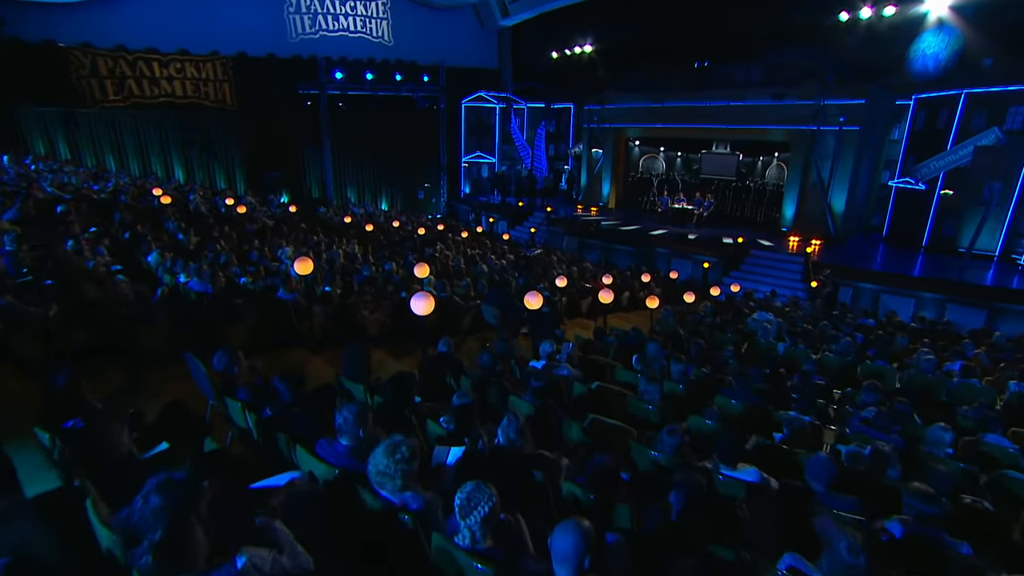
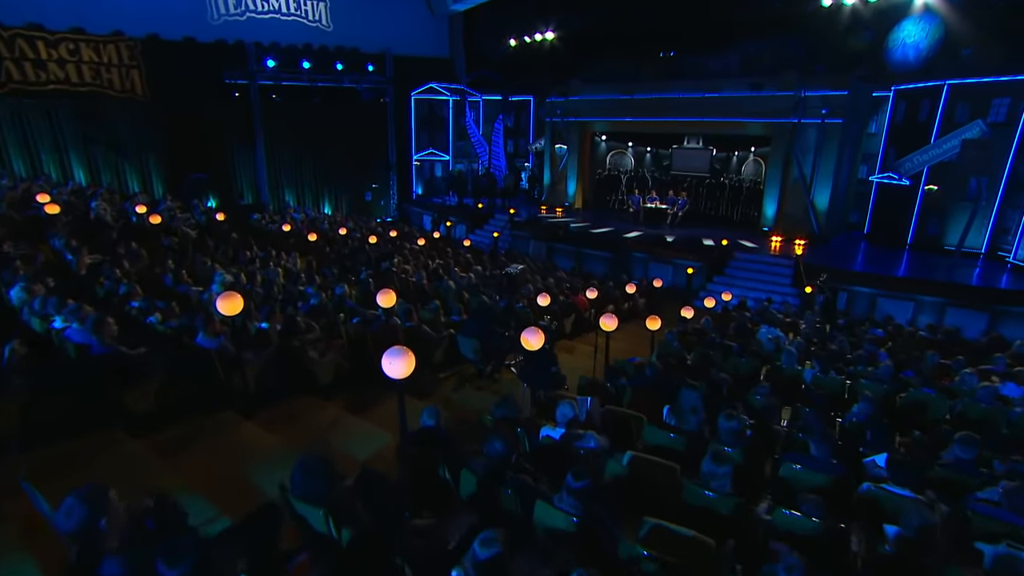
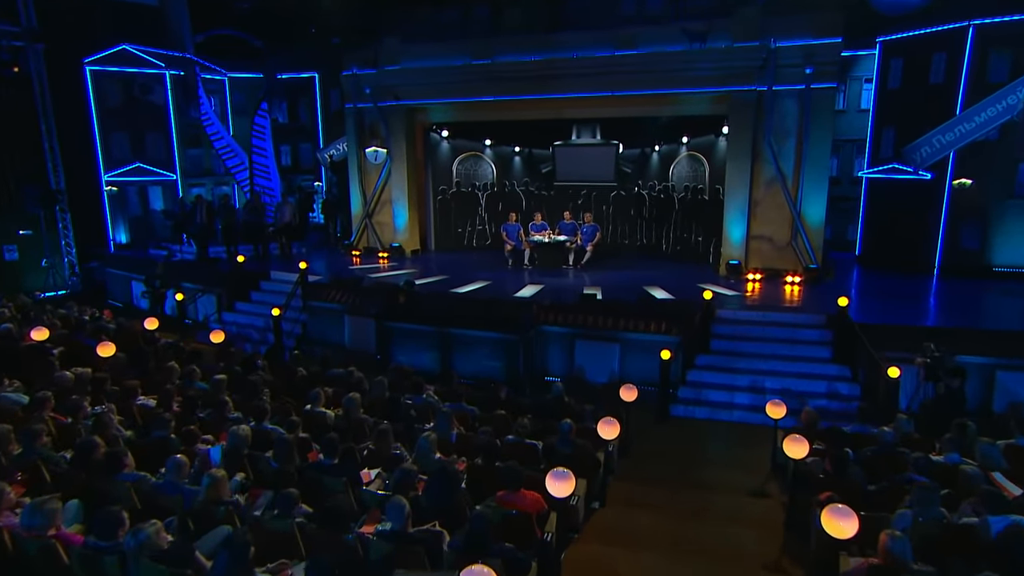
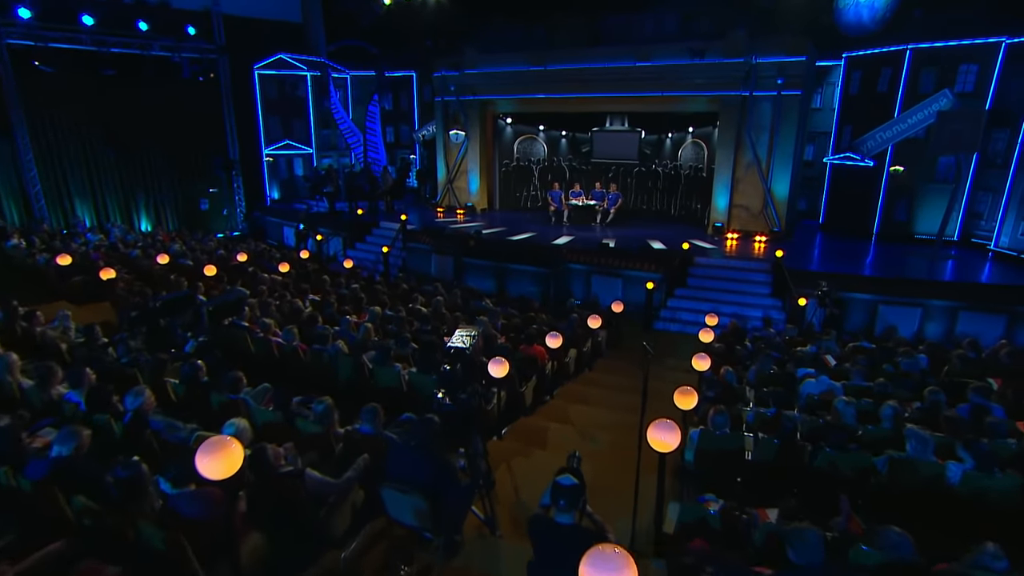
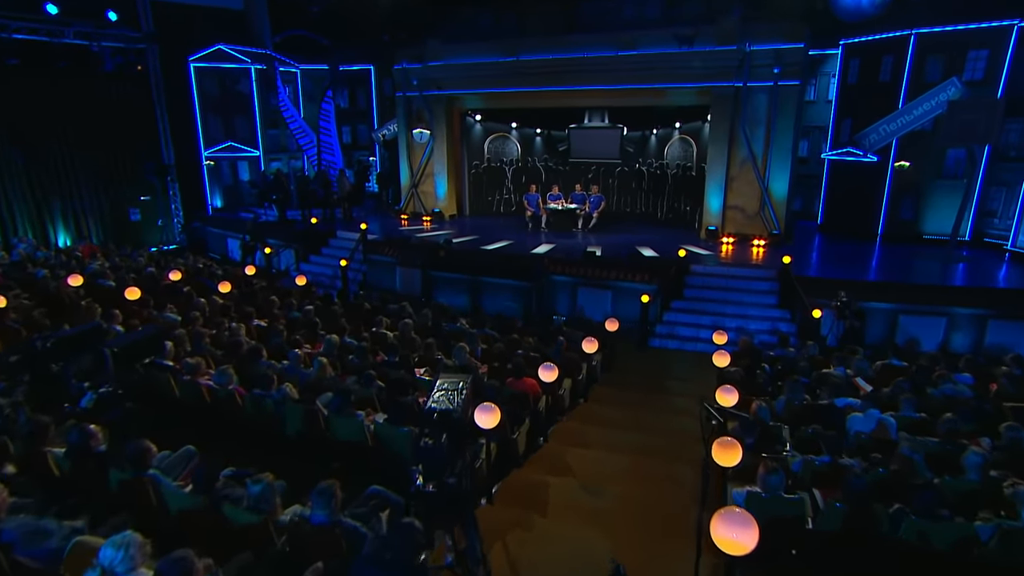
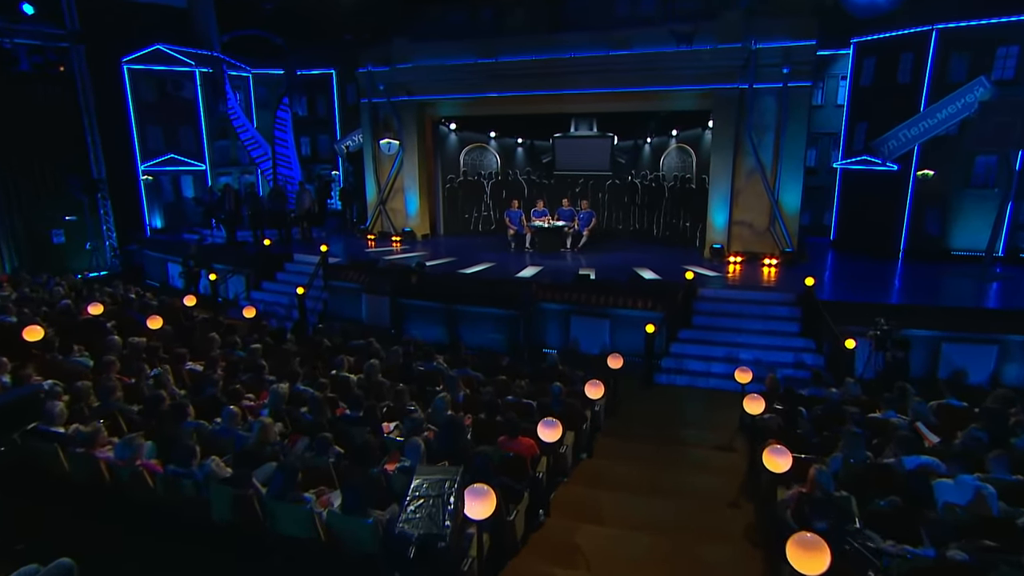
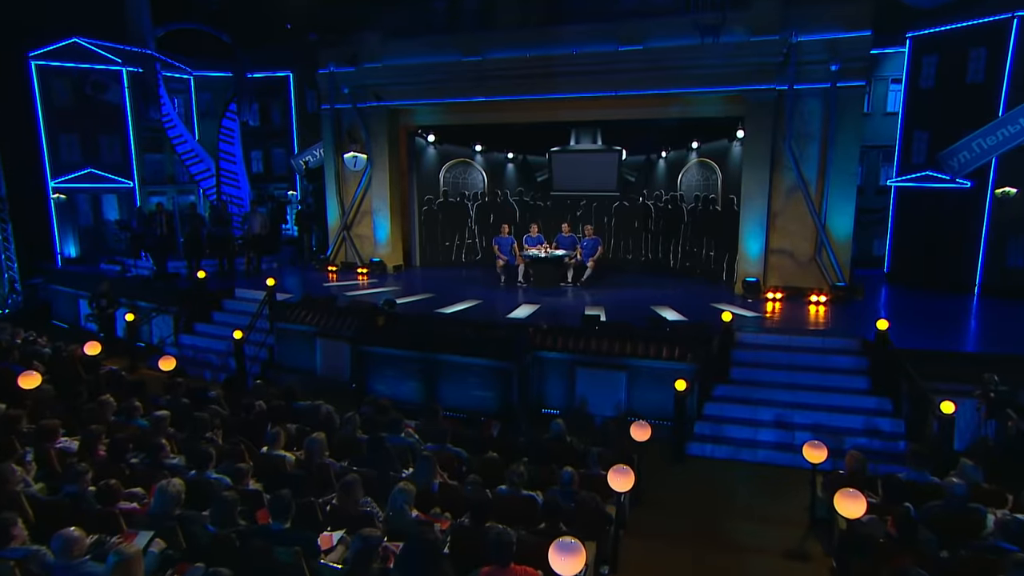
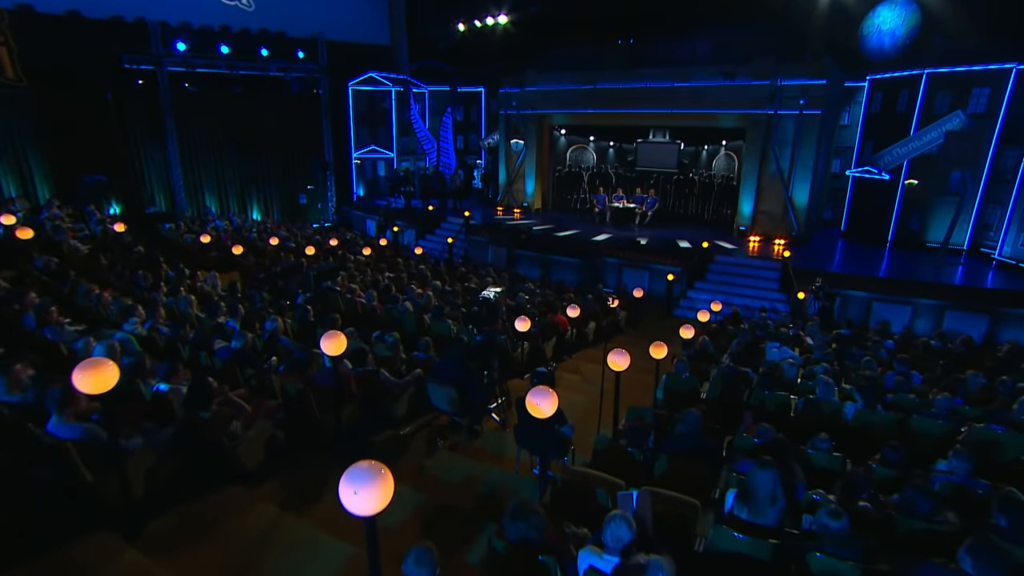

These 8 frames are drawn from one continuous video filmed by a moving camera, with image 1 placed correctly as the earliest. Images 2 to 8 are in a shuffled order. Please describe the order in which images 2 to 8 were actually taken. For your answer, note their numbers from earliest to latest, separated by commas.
2, 8, 4, 5, 6, 3, 7
